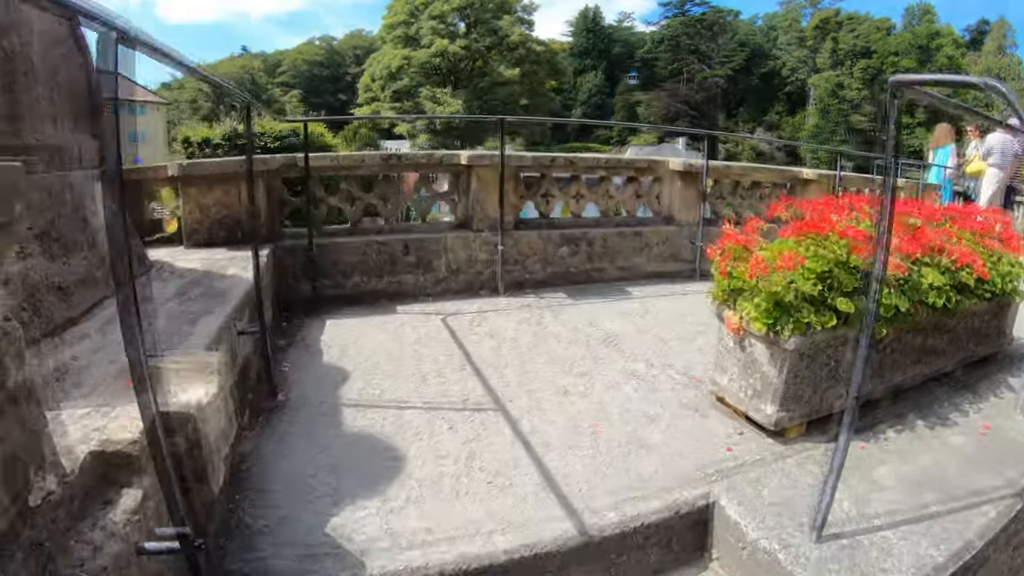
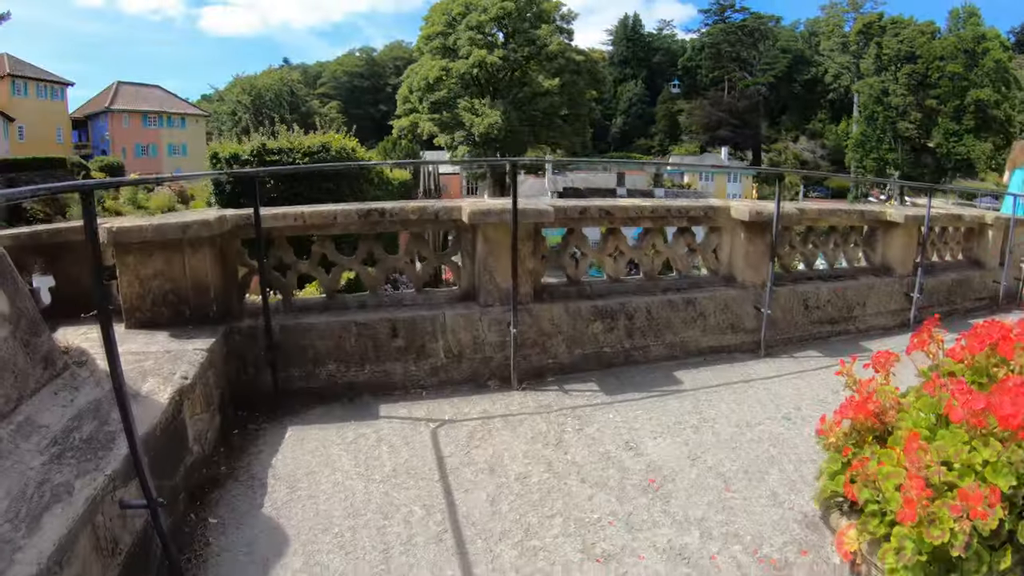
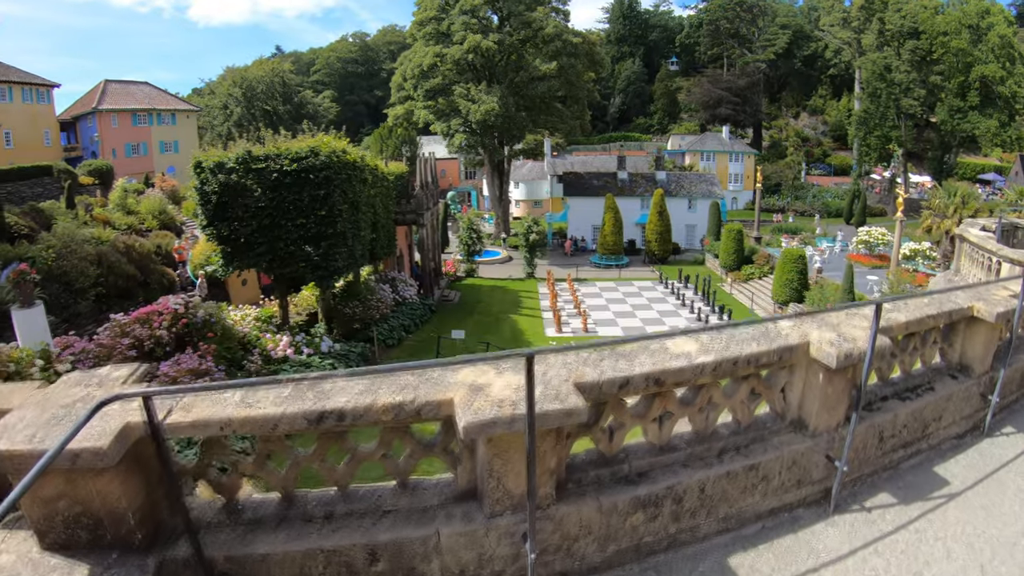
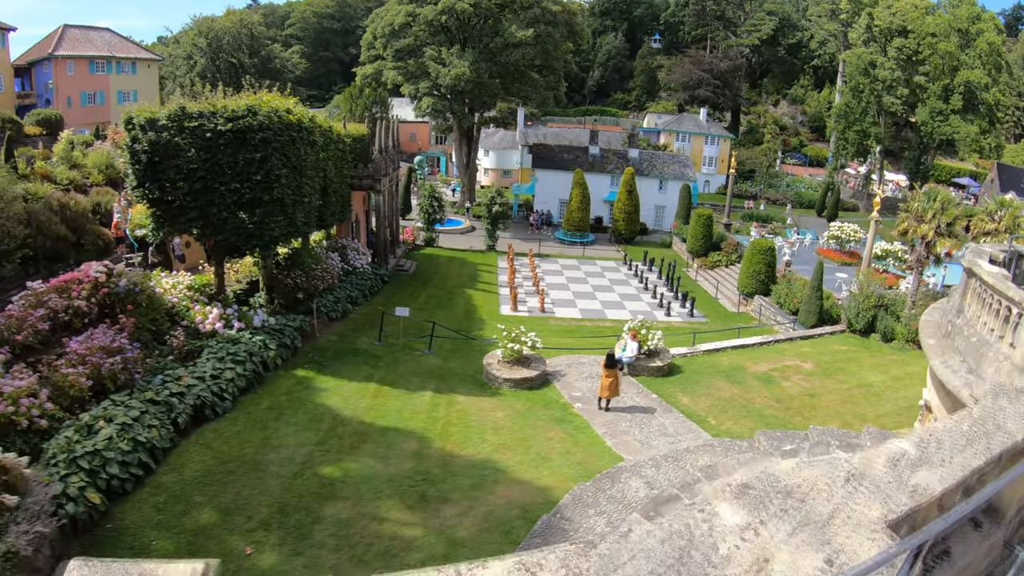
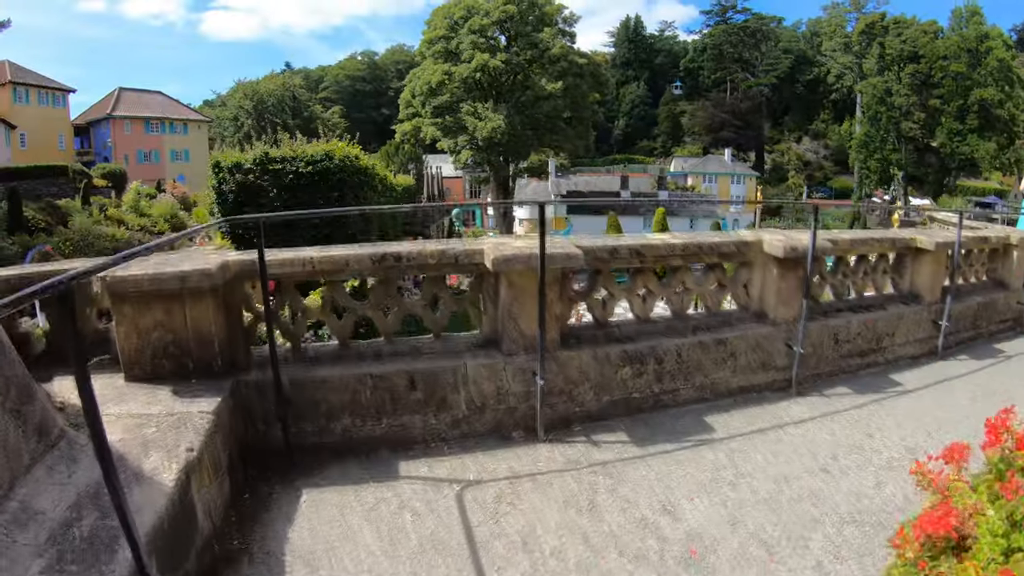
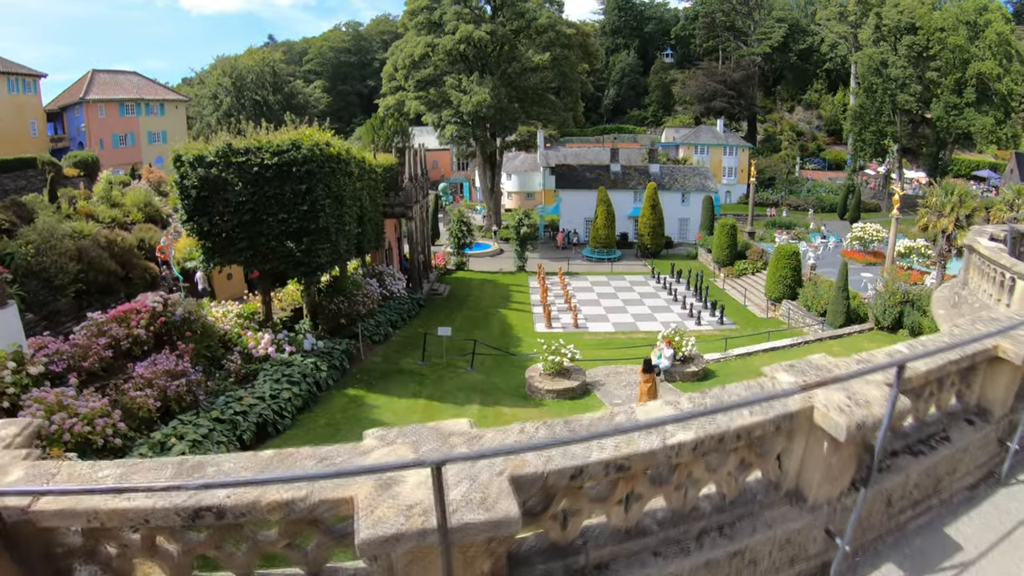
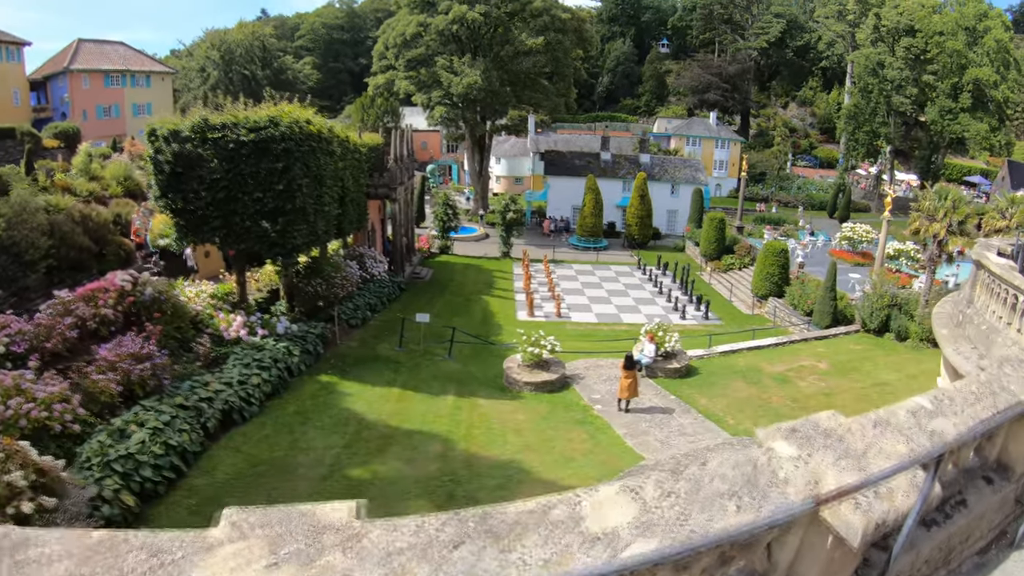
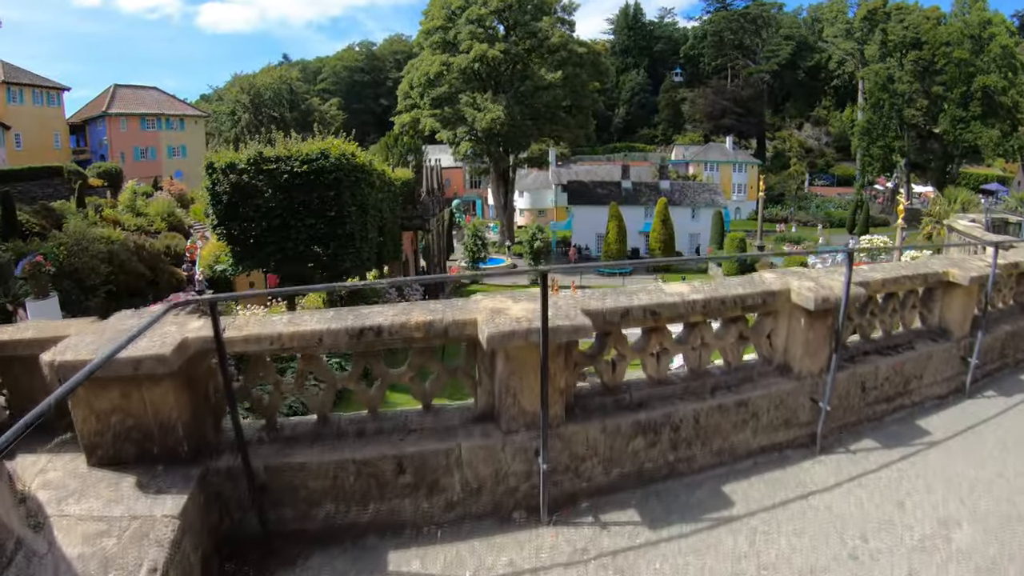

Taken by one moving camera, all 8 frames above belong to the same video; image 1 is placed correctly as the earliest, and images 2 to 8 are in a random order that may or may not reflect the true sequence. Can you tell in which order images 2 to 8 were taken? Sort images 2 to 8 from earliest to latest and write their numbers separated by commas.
2, 5, 8, 3, 6, 7, 4
